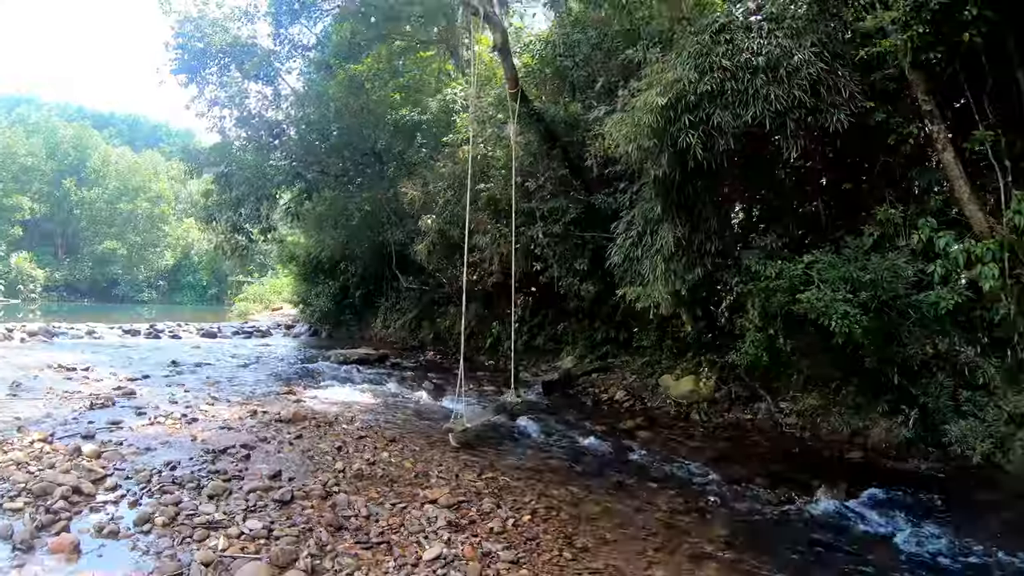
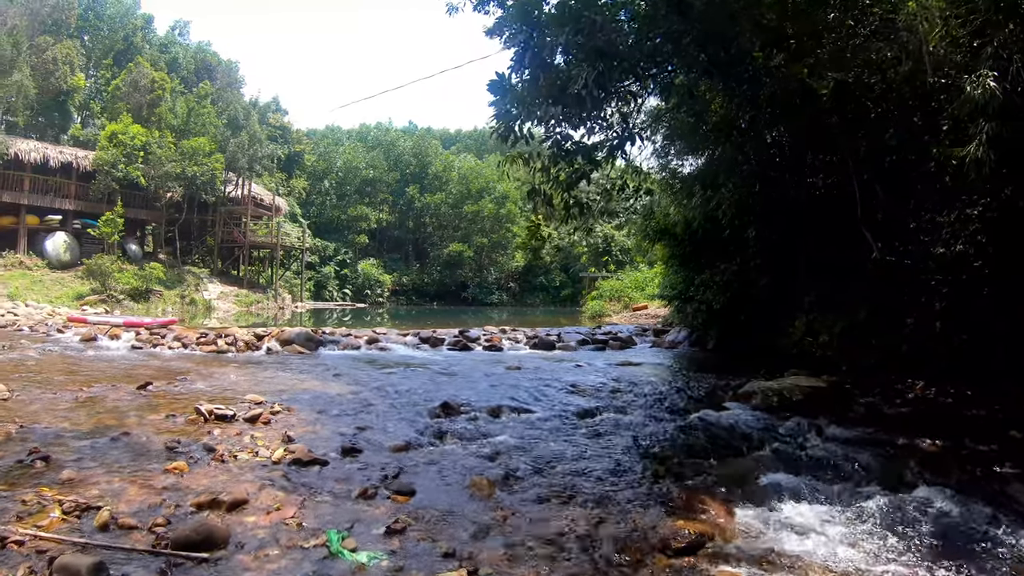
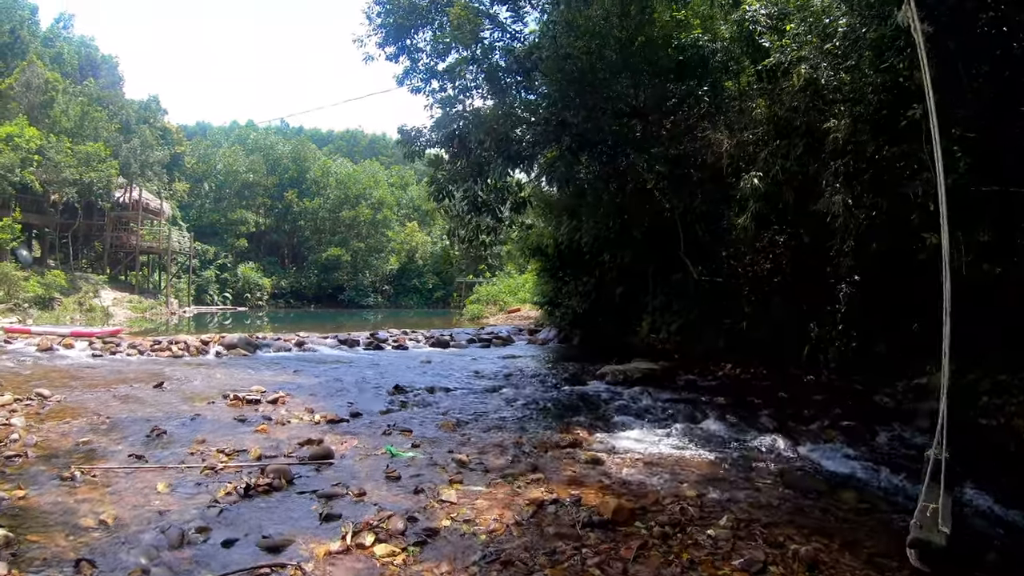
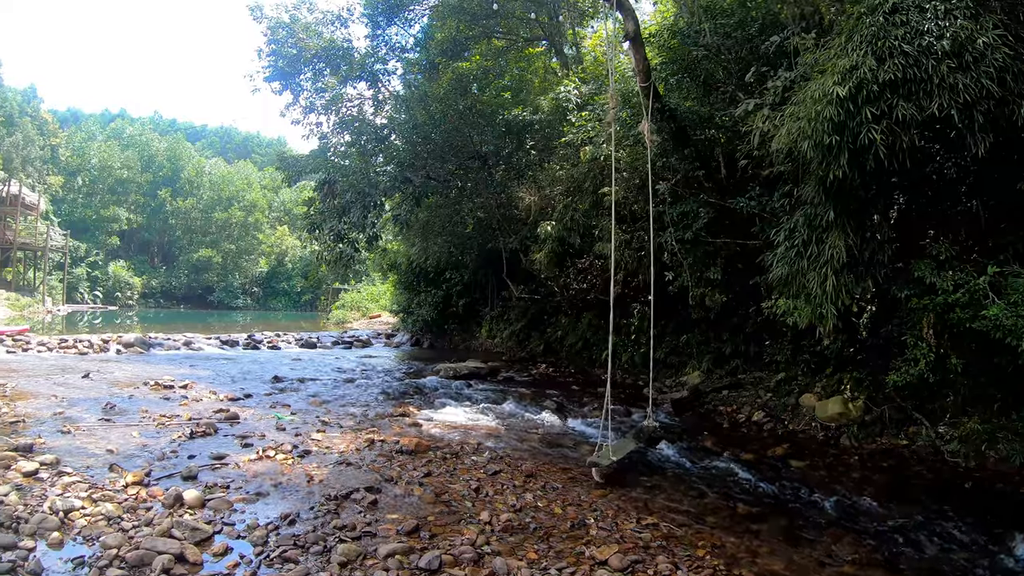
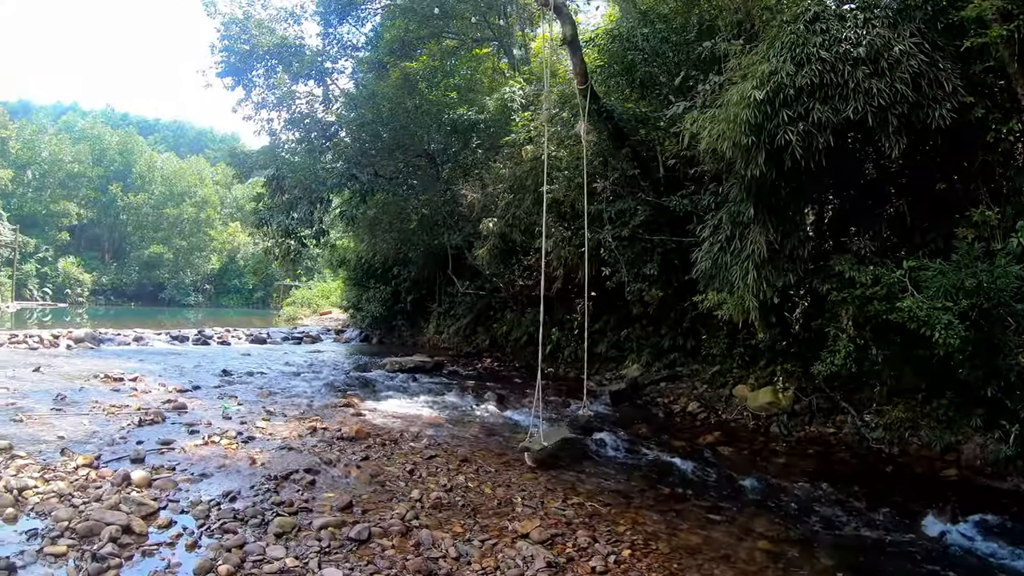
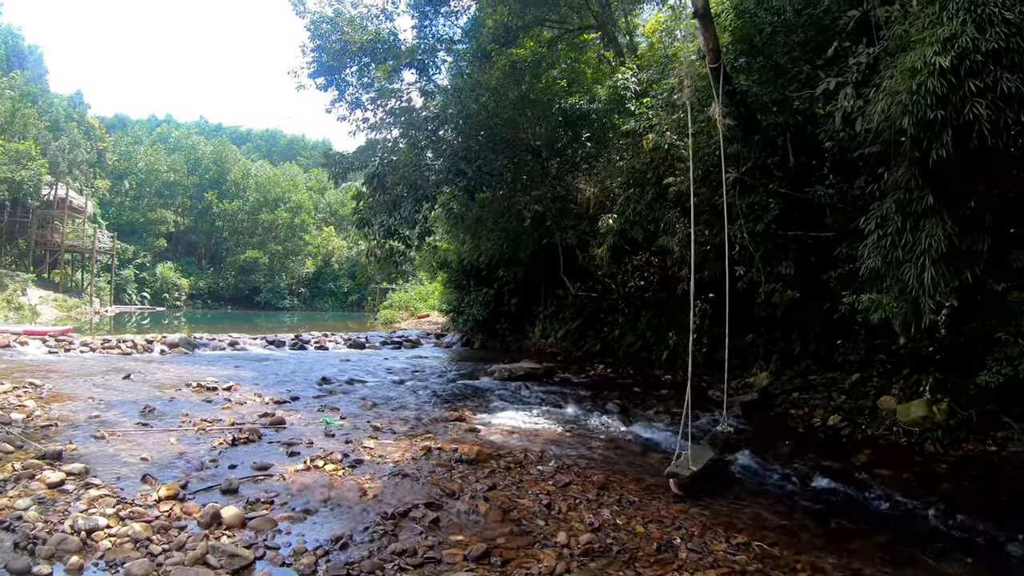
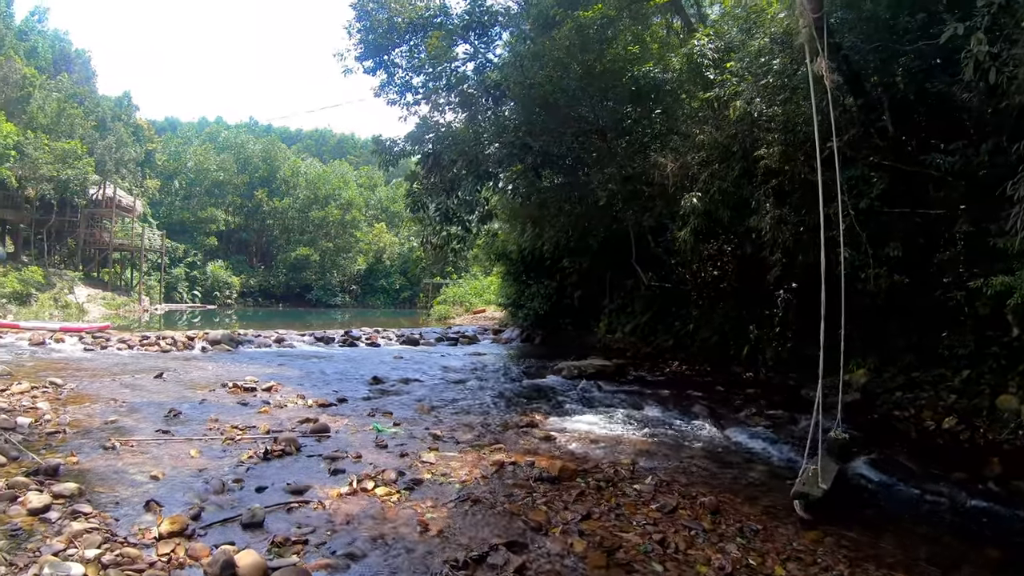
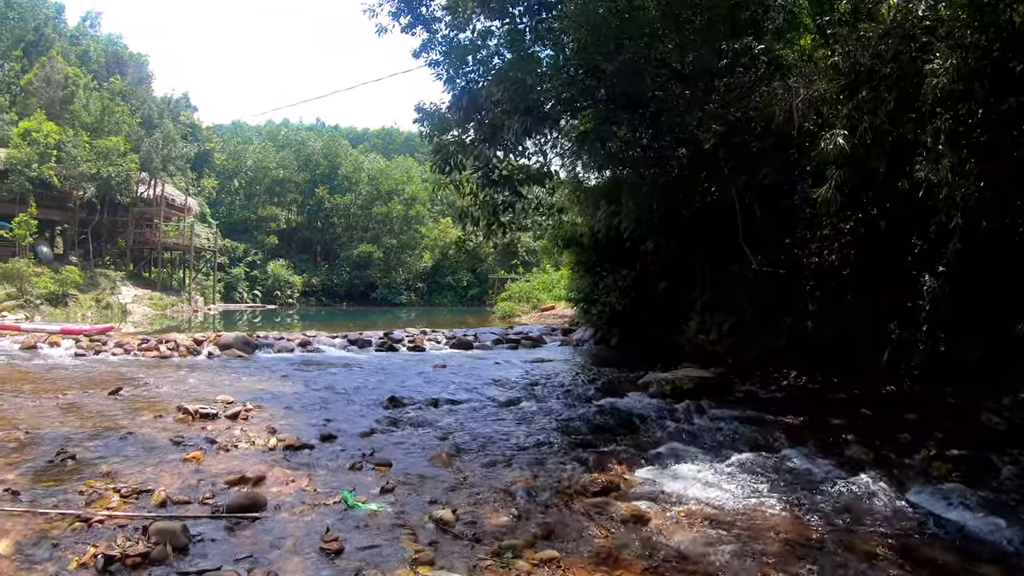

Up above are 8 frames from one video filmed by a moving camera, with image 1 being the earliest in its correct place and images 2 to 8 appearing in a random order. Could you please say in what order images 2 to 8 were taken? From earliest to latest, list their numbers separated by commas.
5, 4, 6, 7, 3, 8, 2
